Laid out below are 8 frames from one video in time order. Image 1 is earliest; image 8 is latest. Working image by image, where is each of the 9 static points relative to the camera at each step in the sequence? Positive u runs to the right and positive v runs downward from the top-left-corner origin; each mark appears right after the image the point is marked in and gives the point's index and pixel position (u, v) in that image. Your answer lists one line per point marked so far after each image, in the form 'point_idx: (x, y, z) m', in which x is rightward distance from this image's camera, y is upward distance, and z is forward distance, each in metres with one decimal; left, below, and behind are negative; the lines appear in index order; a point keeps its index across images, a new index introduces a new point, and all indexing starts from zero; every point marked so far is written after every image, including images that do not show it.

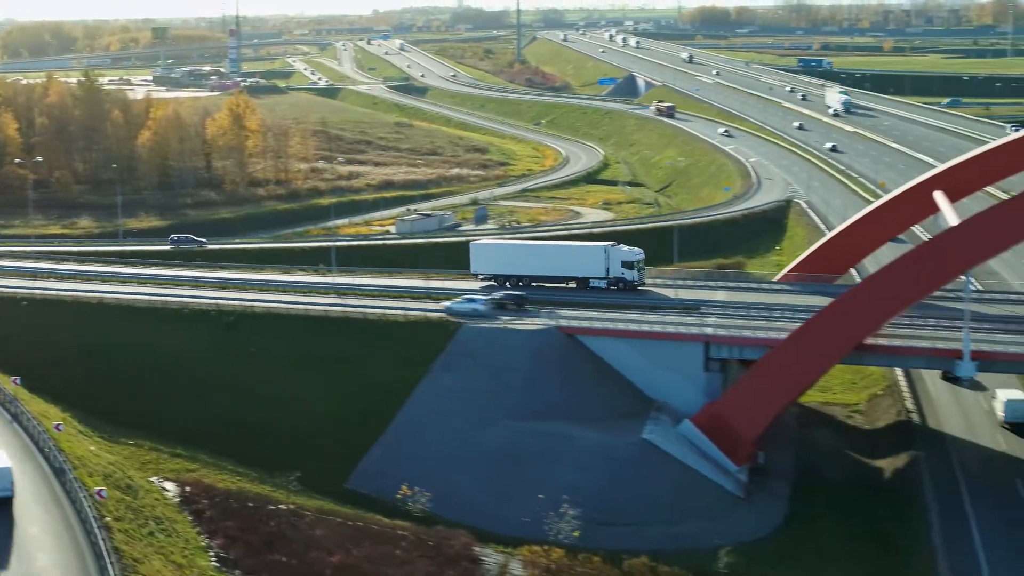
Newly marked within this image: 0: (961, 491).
0: (+4.7, -2.1, +18.1) m
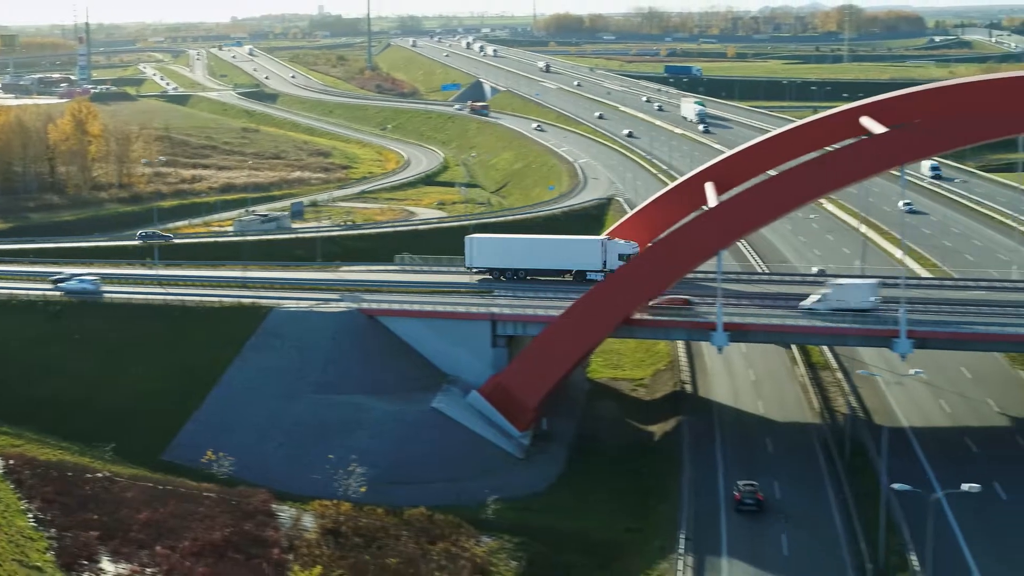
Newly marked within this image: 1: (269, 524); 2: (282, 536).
0: (+2.3, -1.9, +20.2) m
1: (-2.4, -2.4, +17.3) m
2: (-2.2, -2.4, +16.8) m
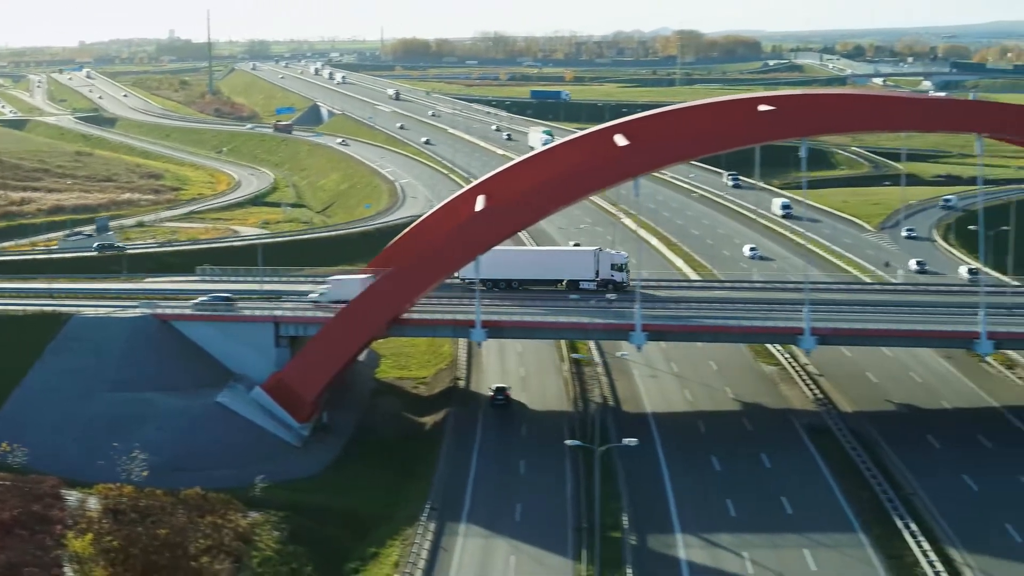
0: (-0.5, -1.9, +22.3) m
1: (-5.0, -2.4, +19.1) m
2: (-4.8, -2.4, +18.5) m
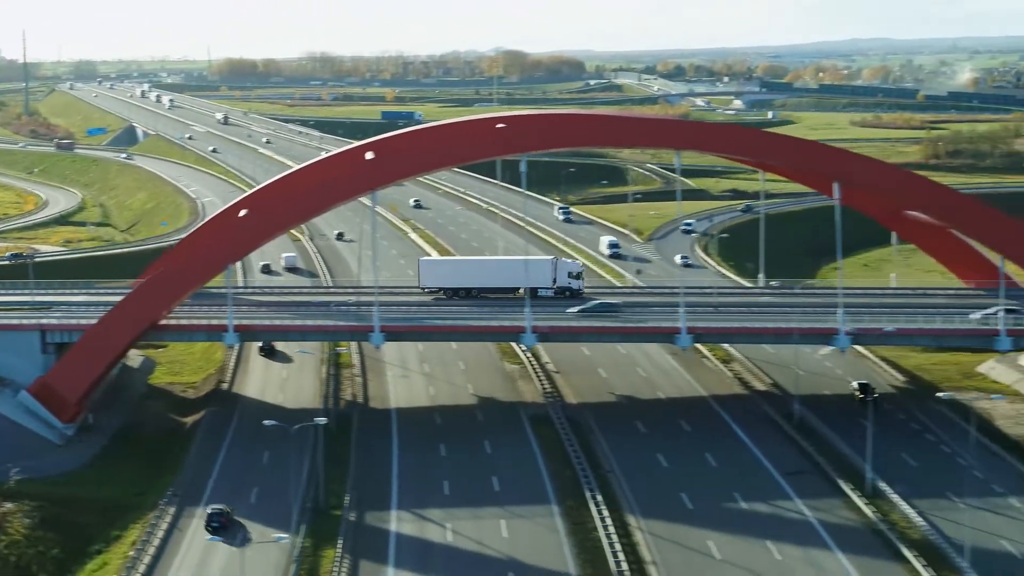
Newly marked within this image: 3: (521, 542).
0: (-4.0, -2.0, +24.0) m
1: (-8.2, -2.5, +20.4) m
2: (-7.9, -2.5, +19.9) m
3: (+0.1, -2.7, +18.1) m
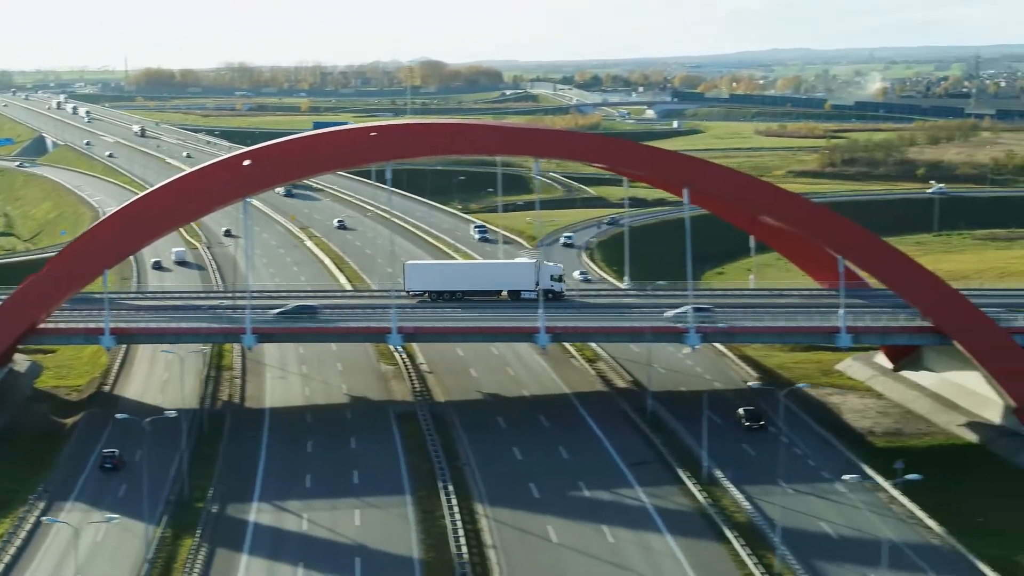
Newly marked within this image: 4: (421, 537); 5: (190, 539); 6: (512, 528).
0: (-5.9, -2.0, +24.8) m
1: (-9.9, -2.6, +21.0) m
2: (-9.6, -2.6, +20.5) m
3: (-1.5, -2.7, +19.1) m
4: (-1.0, -2.7, +18.6) m
5: (-3.5, -2.8, +18.9) m
6: (0.0, -2.6, +18.9) m
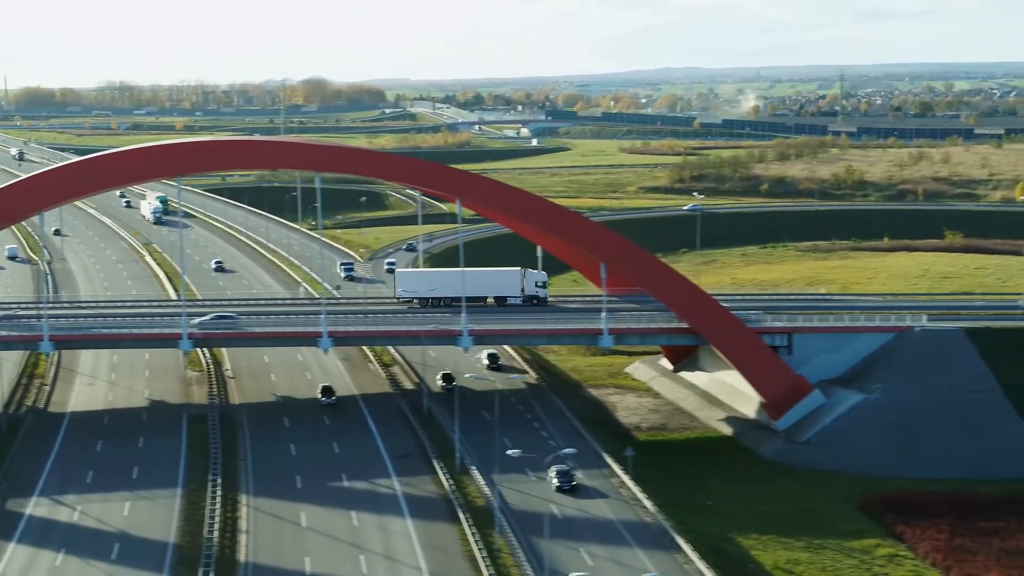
0: (-9.1, -2.2, +25.8) m
1: (-12.9, -2.7, +21.8) m
2: (-12.5, -2.7, +21.3) m
3: (-4.4, -2.7, +20.4) m
4: (-3.8, -2.7, +20.0) m
5: (-6.4, -2.8, +20.1) m
6: (-2.9, -2.7, +20.3) m
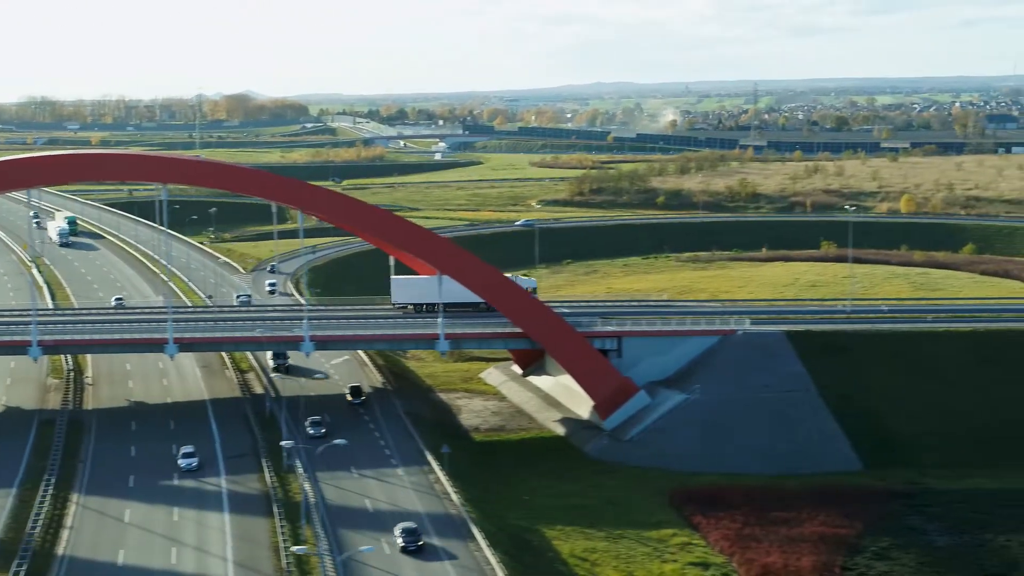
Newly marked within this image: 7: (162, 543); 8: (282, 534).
0: (-11.5, -2.3, +26.5) m
1: (-15.2, -2.8, +22.3) m
2: (-14.8, -2.9, +21.8) m
3: (-6.7, -2.8, +21.2) m
4: (-6.1, -2.8, +20.8) m
5: (-8.6, -2.9, +20.9) m
6: (-5.1, -2.7, +21.1) m
7: (-4.0, -2.9, +19.6) m
8: (-2.6, -2.8, +19.4) m
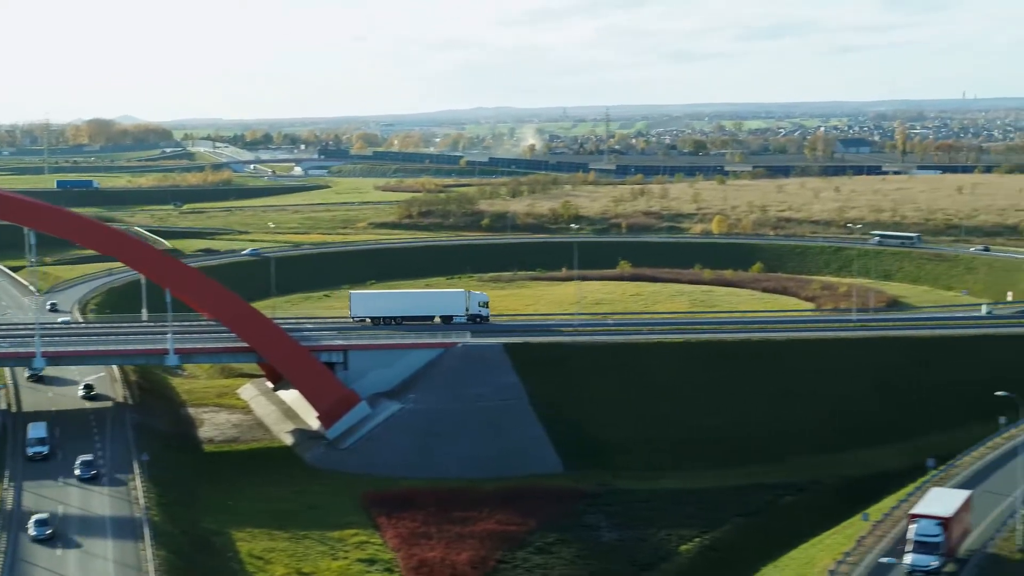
0: (-15.8, -2.7, +26.7) m
1: (-19.2, -3.1, +22.3) m
2: (-18.8, -3.1, +21.8) m
3: (-10.6, -3.0, +21.7) m
4: (-10.0, -3.0, +21.4) m
5: (-12.6, -3.1, +21.3) m
6: (-9.1, -3.0, +21.8) m
7: (-7.8, -3.1, +20.3) m
8: (-6.4, -2.9, +20.2) m
